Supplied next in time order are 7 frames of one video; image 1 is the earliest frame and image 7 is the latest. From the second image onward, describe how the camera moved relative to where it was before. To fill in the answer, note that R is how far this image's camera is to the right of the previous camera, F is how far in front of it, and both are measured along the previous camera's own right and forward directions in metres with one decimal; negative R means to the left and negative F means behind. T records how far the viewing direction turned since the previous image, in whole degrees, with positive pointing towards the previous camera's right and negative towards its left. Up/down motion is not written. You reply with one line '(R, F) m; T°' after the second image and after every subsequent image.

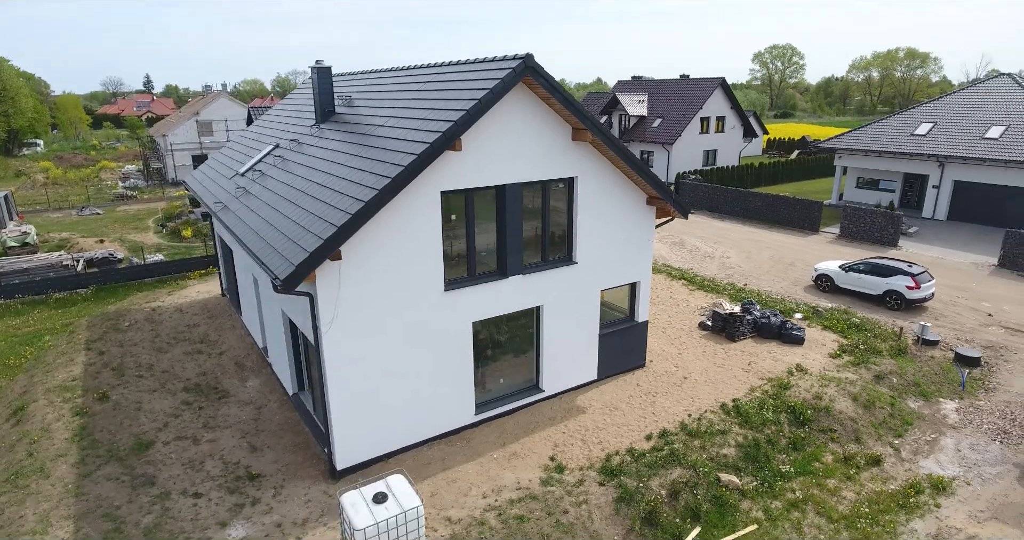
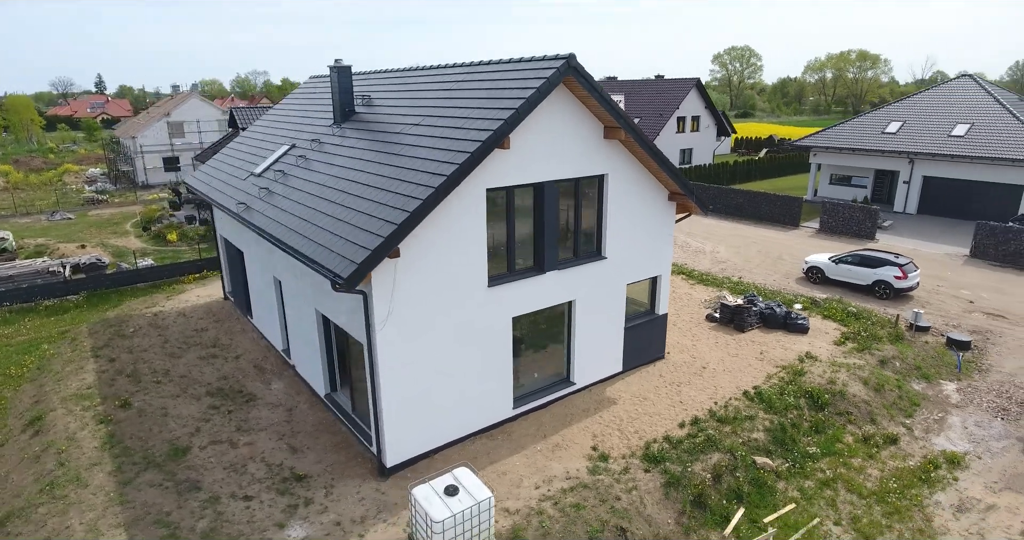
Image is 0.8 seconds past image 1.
(-1.3, -0.2) m; +4°
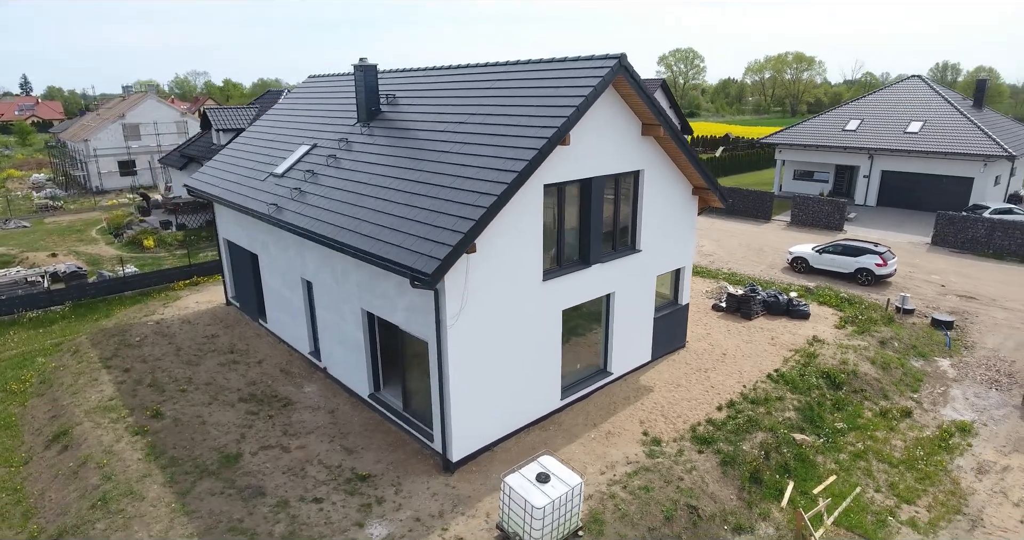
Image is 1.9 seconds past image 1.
(-1.7, -0.1) m; +5°
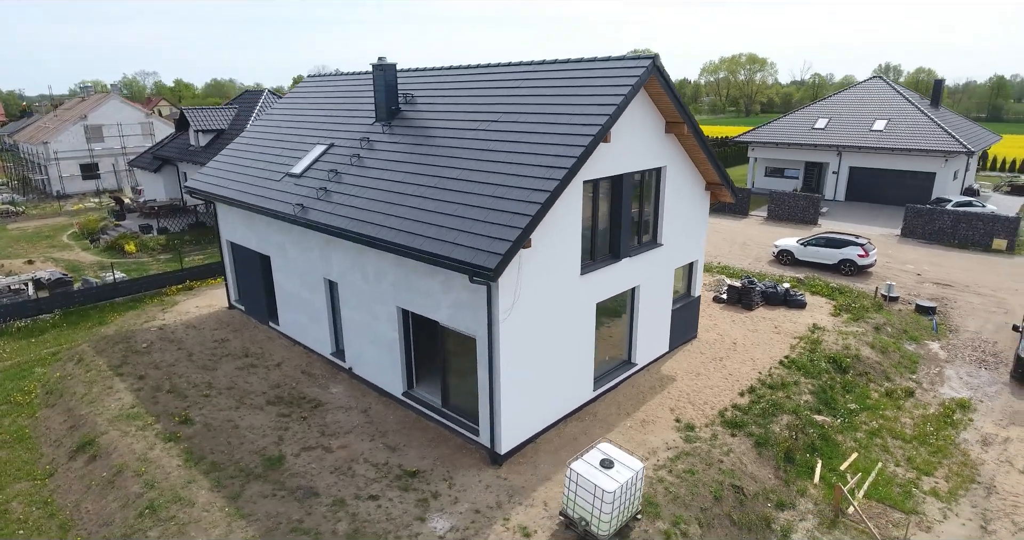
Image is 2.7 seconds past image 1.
(-1.3, -0.1) m; +4°
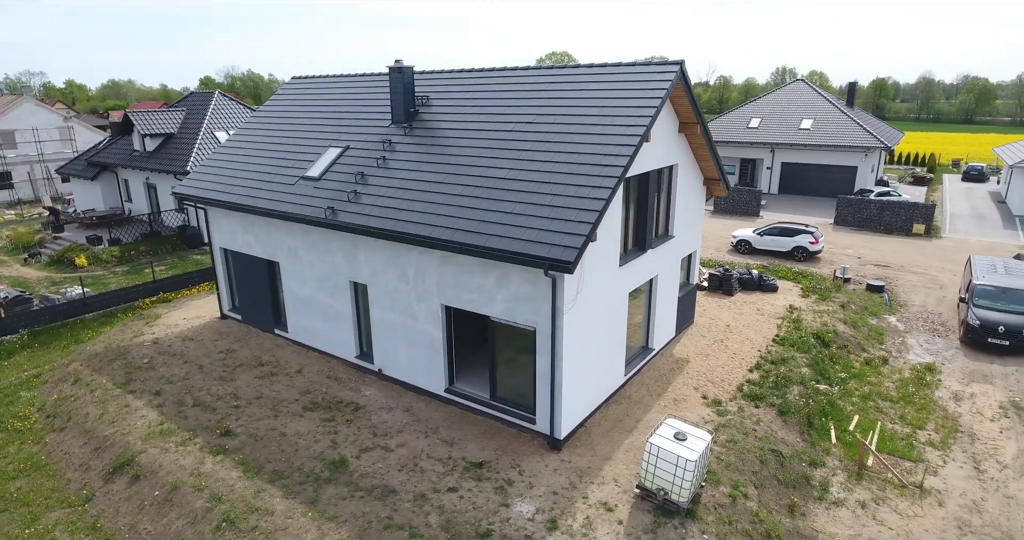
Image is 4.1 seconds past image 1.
(-2.2, -0.3) m; +8°
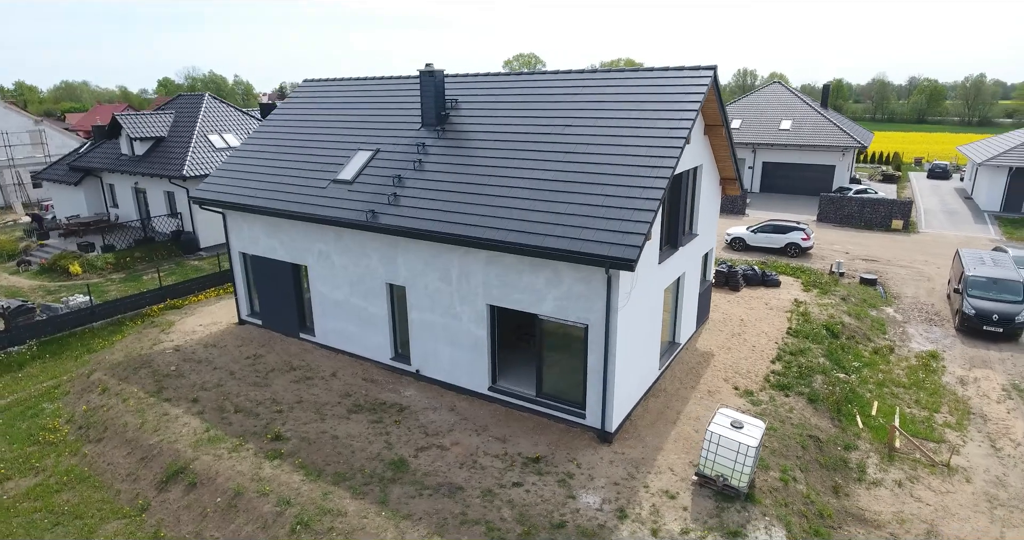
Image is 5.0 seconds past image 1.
(-1.5, -0.2) m; +3°
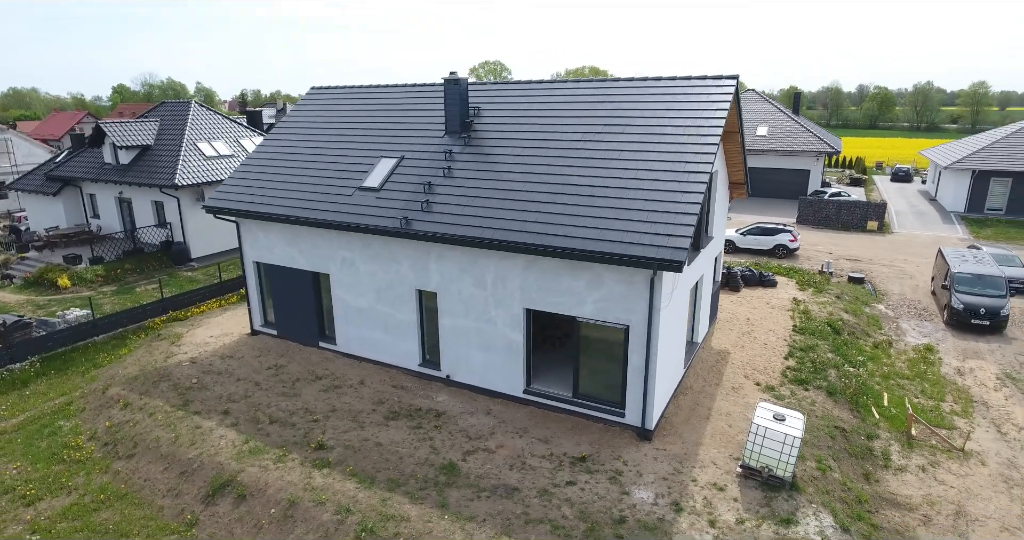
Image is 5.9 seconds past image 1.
(-1.4, -0.1) m; +4°
